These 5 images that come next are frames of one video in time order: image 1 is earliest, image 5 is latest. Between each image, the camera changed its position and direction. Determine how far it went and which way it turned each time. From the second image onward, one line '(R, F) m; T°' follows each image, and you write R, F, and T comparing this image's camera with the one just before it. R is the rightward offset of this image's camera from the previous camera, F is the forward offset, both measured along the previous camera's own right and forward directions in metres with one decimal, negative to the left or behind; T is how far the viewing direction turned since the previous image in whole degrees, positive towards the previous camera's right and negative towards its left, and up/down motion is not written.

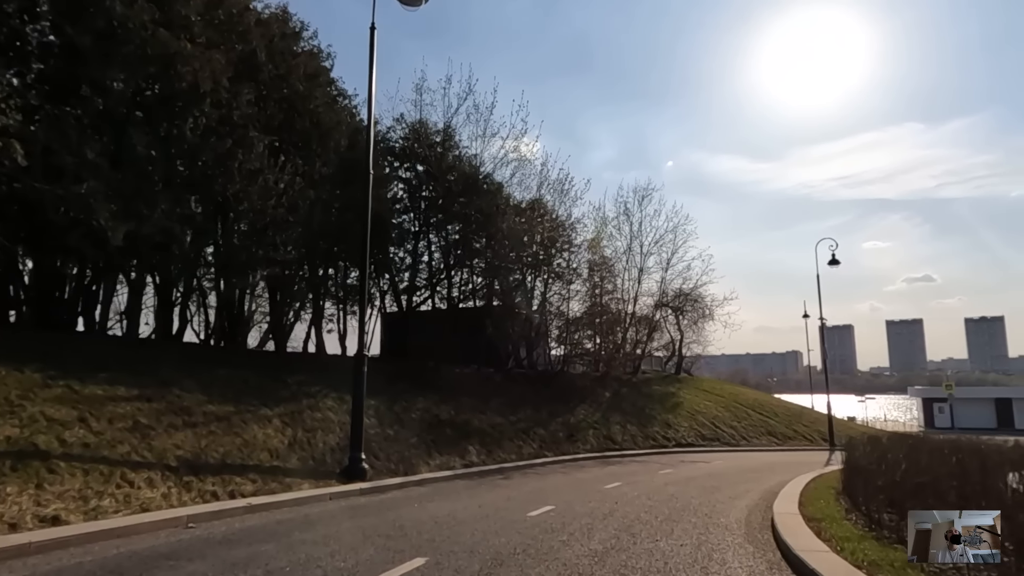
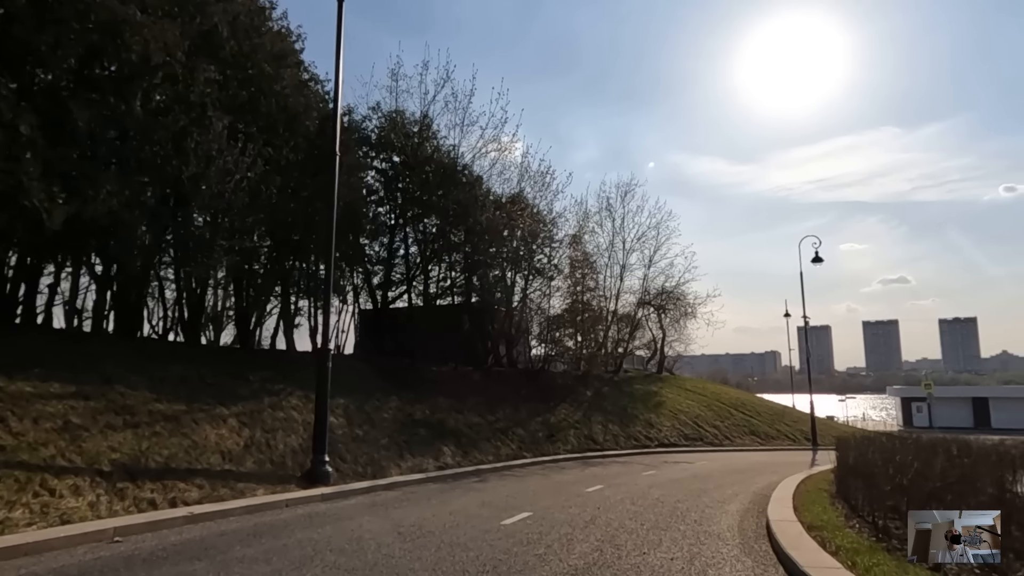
(+0.1, +1.2) m; +1°
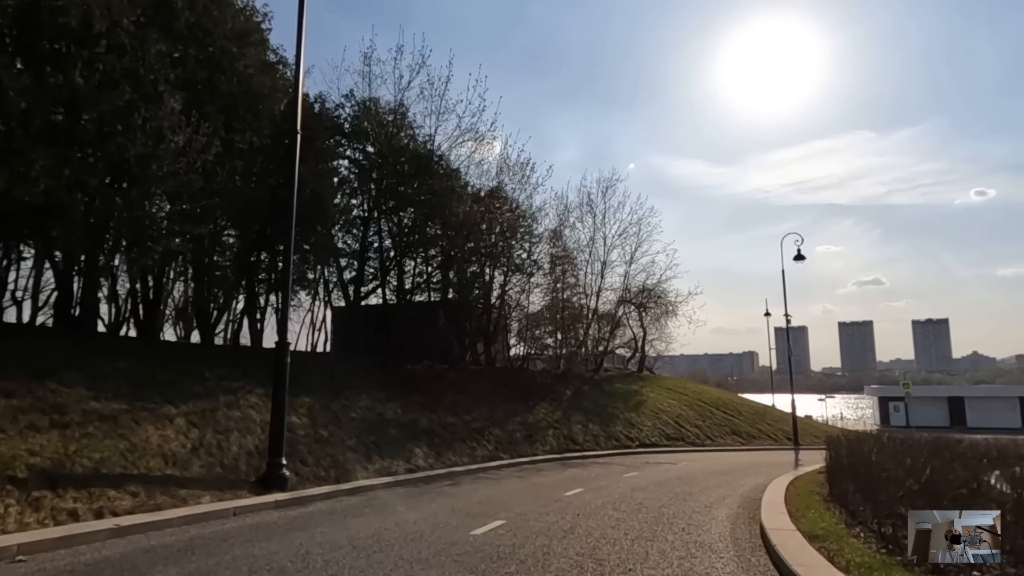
(+0.1, +1.2) m; +2°
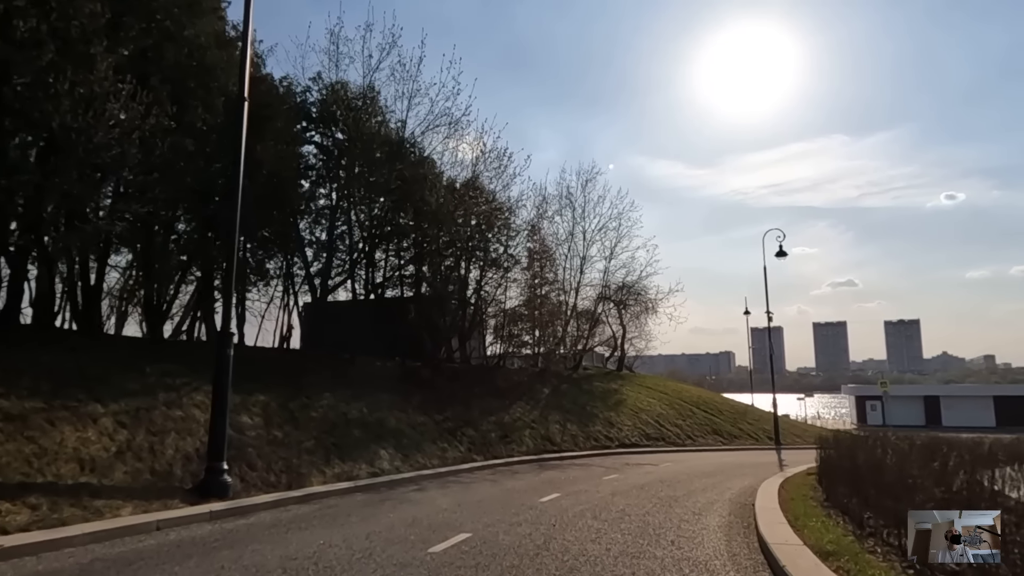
(+0.2, +1.5) m; +2°
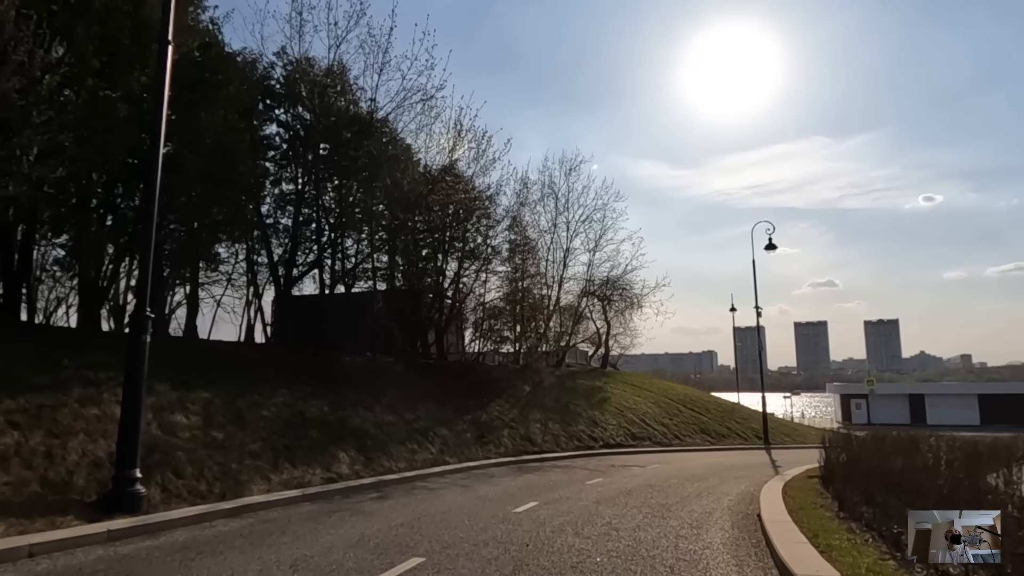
(+0.3, +2.1) m; +1°
